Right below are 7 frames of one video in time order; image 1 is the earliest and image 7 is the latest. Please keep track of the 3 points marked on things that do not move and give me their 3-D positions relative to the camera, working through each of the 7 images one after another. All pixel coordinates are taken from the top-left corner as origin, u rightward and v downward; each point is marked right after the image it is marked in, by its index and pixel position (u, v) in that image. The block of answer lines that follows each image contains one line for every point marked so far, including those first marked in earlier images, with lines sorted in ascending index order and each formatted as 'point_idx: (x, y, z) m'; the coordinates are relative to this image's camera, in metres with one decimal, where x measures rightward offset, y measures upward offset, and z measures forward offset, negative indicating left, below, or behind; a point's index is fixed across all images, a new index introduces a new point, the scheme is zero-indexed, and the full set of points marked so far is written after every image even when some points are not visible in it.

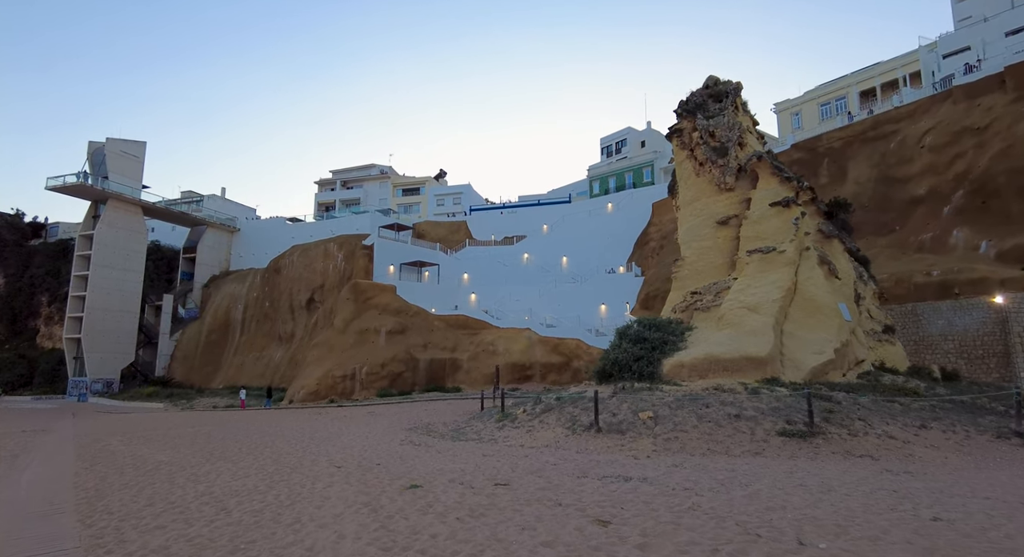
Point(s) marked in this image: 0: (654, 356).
0: (+4.0, -2.1, +15.3) m
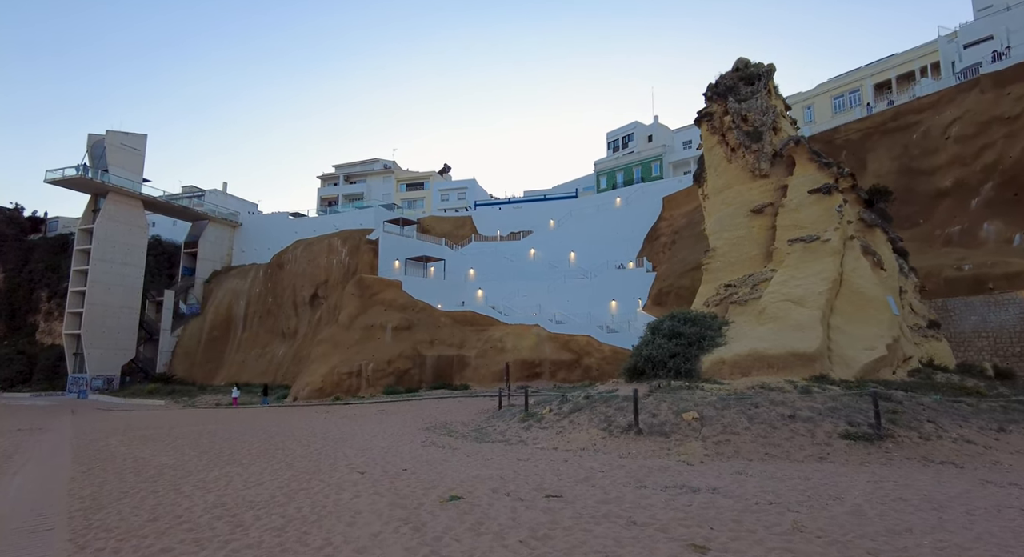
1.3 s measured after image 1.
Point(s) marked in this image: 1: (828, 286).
0: (+4.7, -1.9, +14.3) m
1: (+7.9, -0.2, +13.9) m
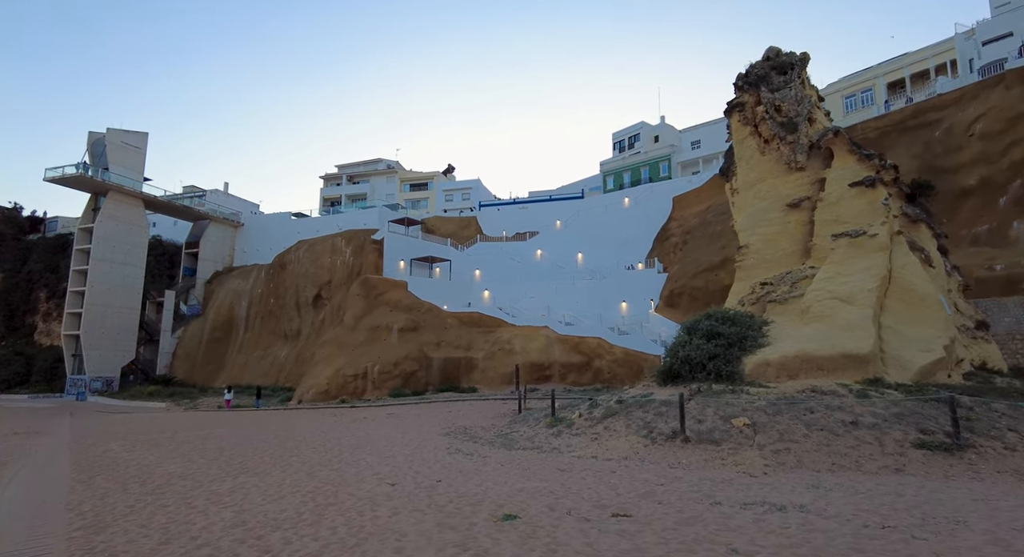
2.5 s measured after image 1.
0: (+5.4, -1.8, +13.5) m
1: (+8.6, -0.1, +13.1) m
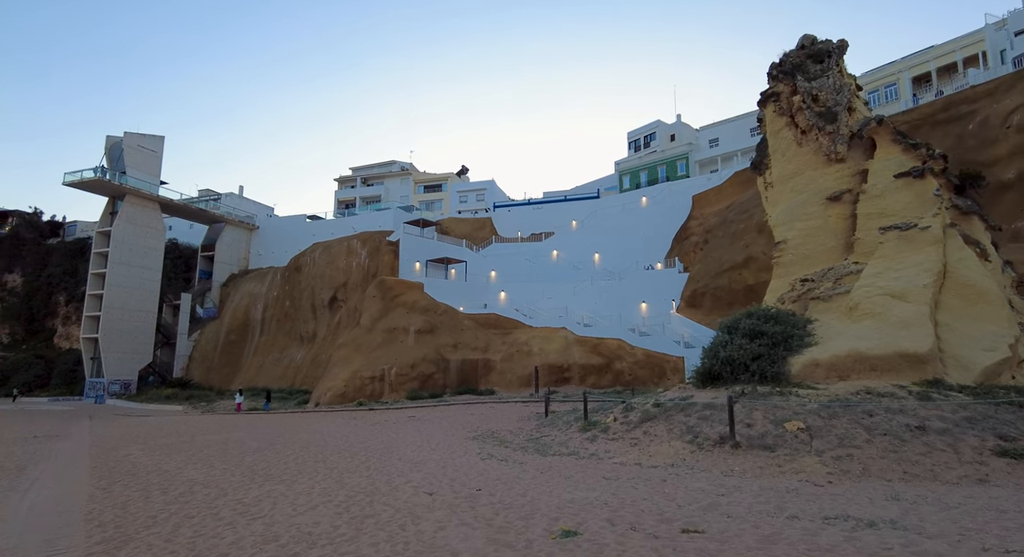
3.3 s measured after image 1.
0: (+6.1, -1.7, +12.8) m
1: (+9.4, 0.0, +12.3) m
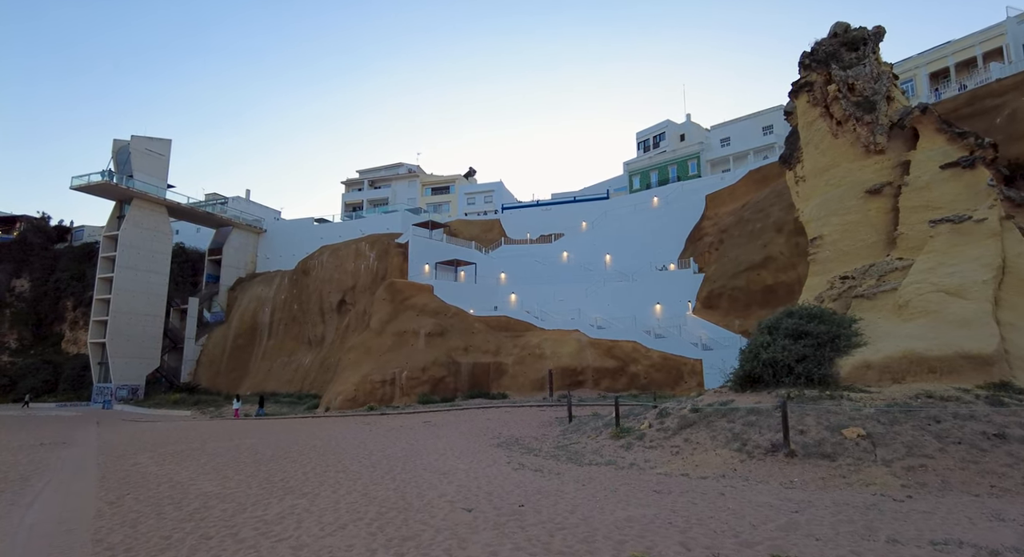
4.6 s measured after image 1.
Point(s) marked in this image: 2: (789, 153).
0: (+6.7, -1.6, +12.0) m
1: (+10.0, +0.1, +11.5) m
2: (+9.2, +4.2, +18.5) m
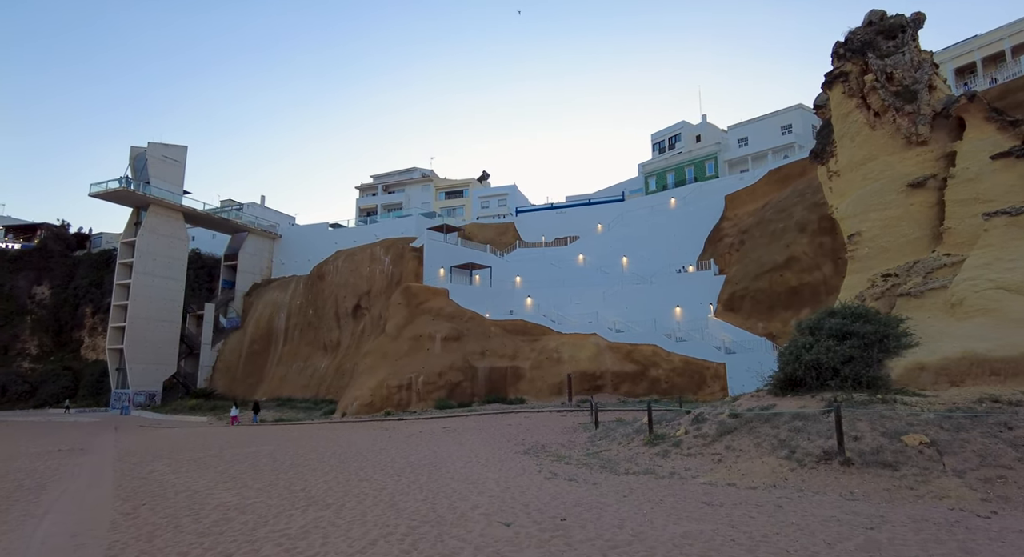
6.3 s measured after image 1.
0: (+7.3, -1.6, +11.3) m
1: (+10.6, +0.2, +10.8) m
2: (+9.9, +4.2, +17.8) m
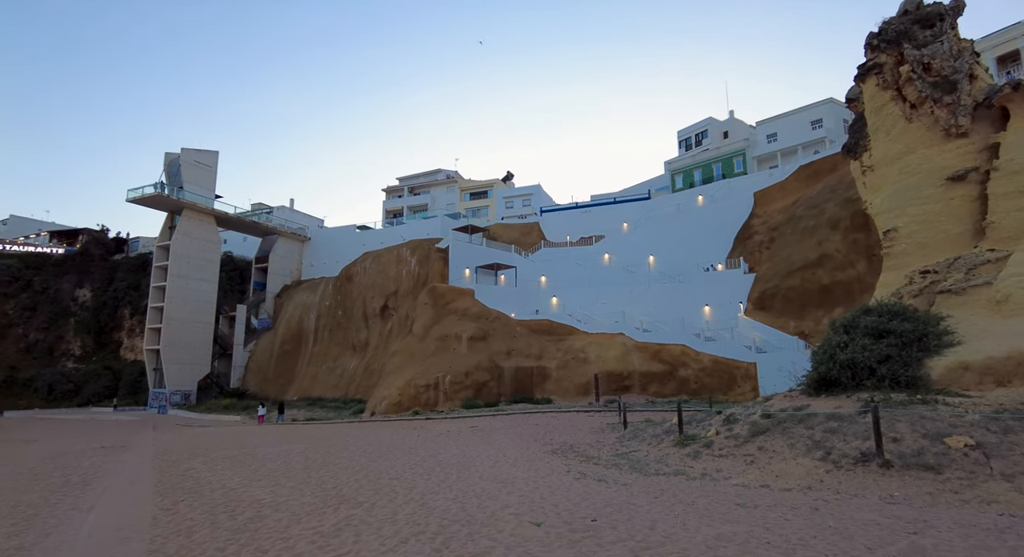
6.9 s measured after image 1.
0: (+7.9, -1.5, +11.0) m
1: (+11.1, +0.3, +10.3) m
2: (+10.7, +4.3, +17.3) m
